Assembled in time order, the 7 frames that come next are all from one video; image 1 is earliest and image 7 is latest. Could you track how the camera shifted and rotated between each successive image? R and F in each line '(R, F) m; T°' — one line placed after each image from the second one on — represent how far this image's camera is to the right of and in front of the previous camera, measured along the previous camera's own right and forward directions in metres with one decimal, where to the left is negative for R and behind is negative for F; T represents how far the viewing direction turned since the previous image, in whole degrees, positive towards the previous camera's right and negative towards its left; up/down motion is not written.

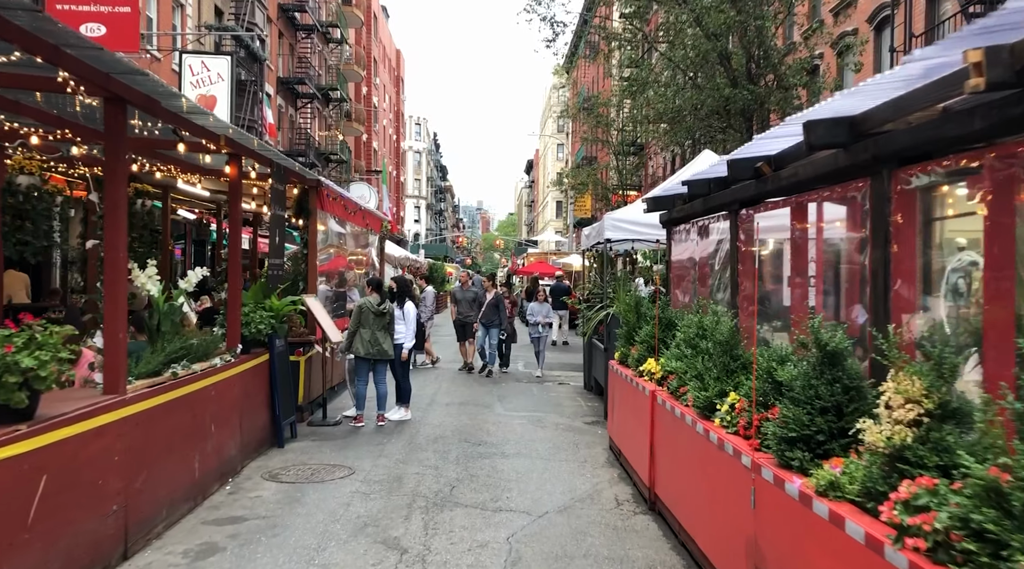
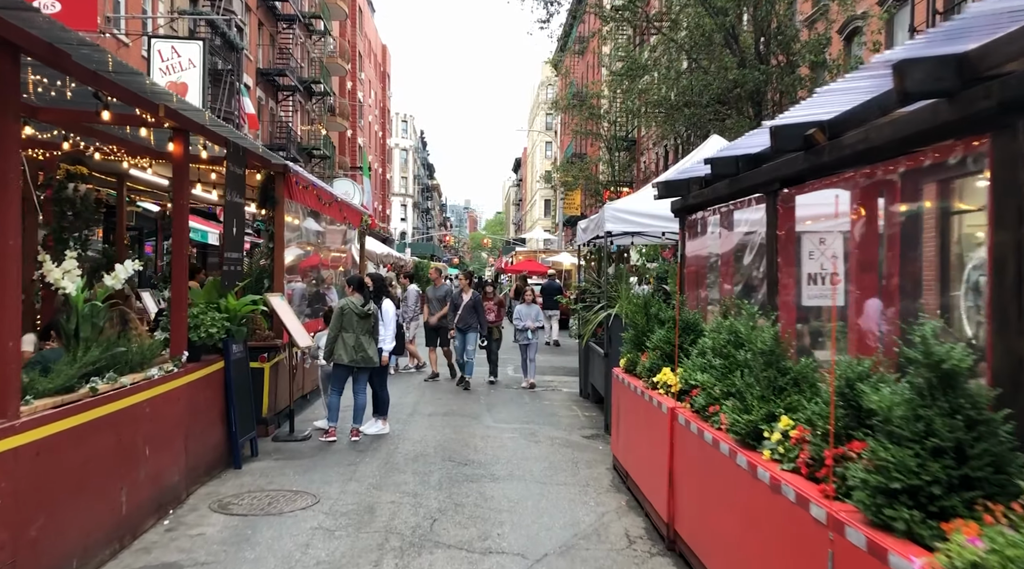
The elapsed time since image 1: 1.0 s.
(0.0, +0.9) m; +1°
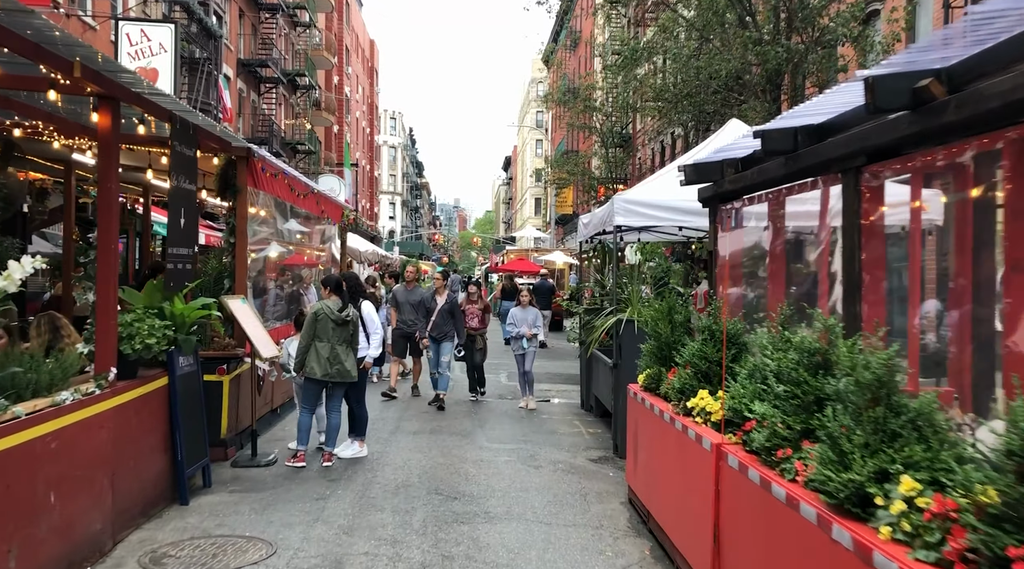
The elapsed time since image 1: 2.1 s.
(-0.1, +1.0) m; +1°
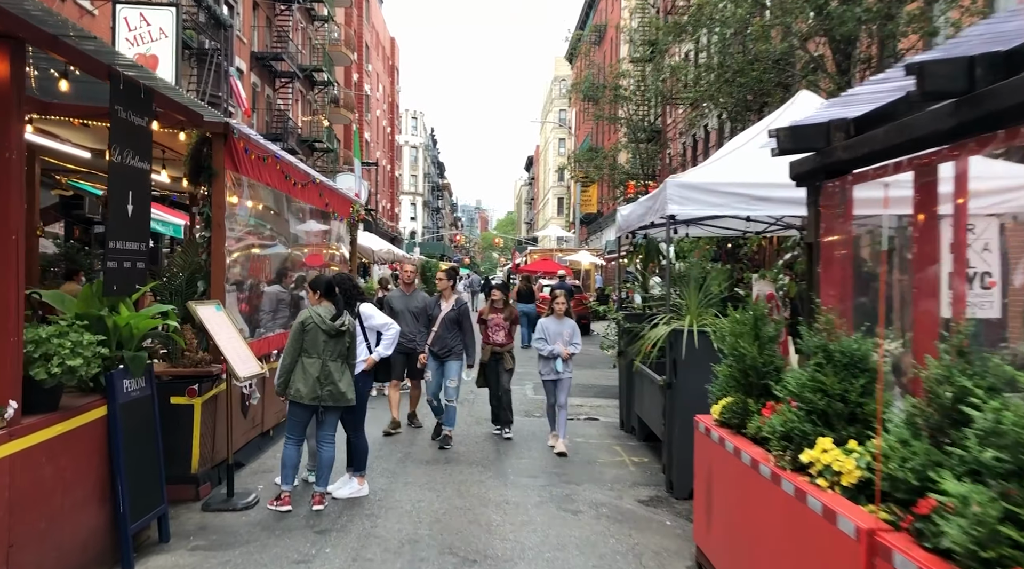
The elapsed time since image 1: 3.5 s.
(-0.1, +1.3) m; -2°
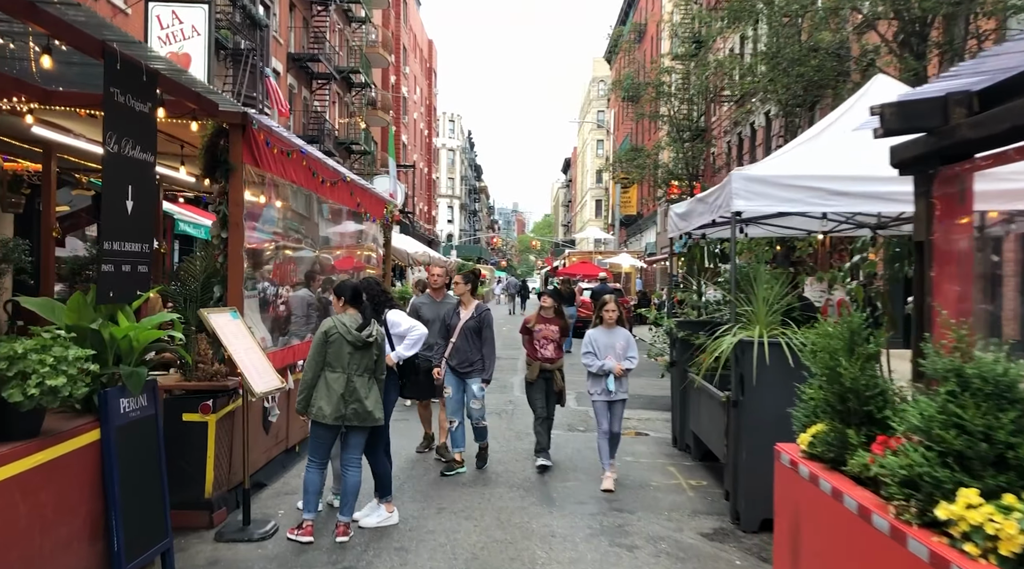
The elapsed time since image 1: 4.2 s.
(-0.1, +0.6) m; -3°
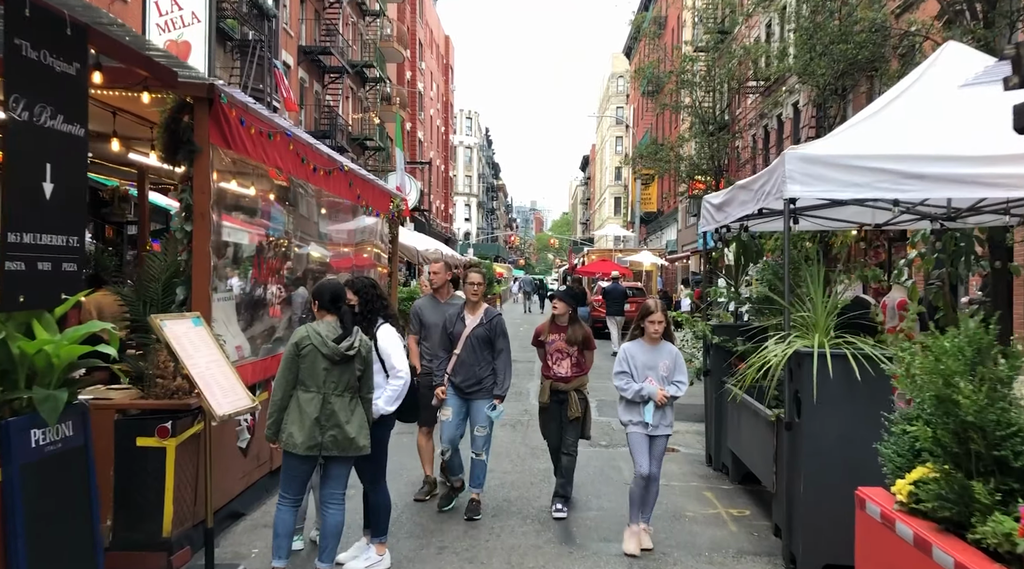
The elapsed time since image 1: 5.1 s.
(0.0, +0.8) m; -1°
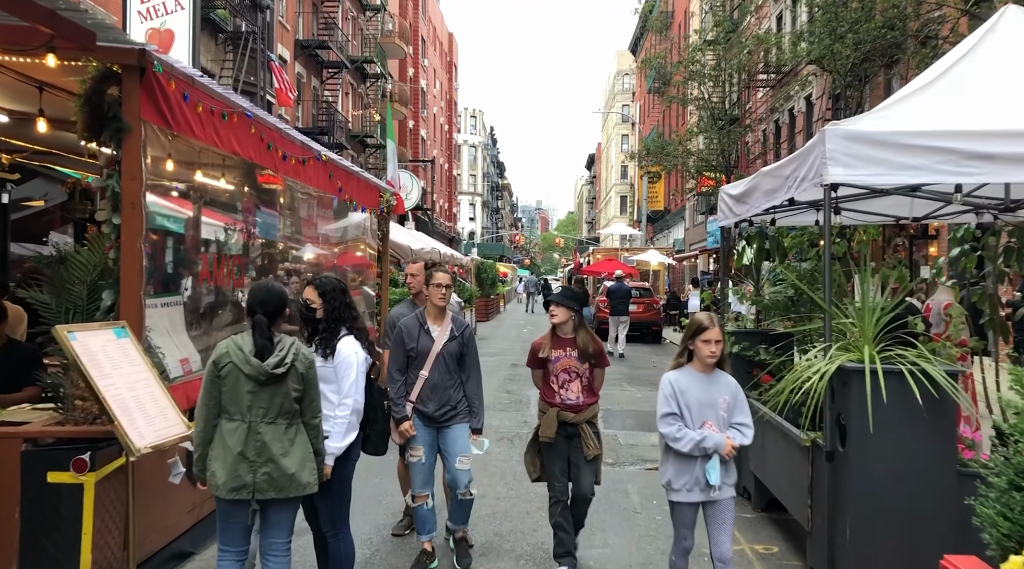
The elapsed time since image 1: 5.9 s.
(+0.1, +0.8) m; 0°
